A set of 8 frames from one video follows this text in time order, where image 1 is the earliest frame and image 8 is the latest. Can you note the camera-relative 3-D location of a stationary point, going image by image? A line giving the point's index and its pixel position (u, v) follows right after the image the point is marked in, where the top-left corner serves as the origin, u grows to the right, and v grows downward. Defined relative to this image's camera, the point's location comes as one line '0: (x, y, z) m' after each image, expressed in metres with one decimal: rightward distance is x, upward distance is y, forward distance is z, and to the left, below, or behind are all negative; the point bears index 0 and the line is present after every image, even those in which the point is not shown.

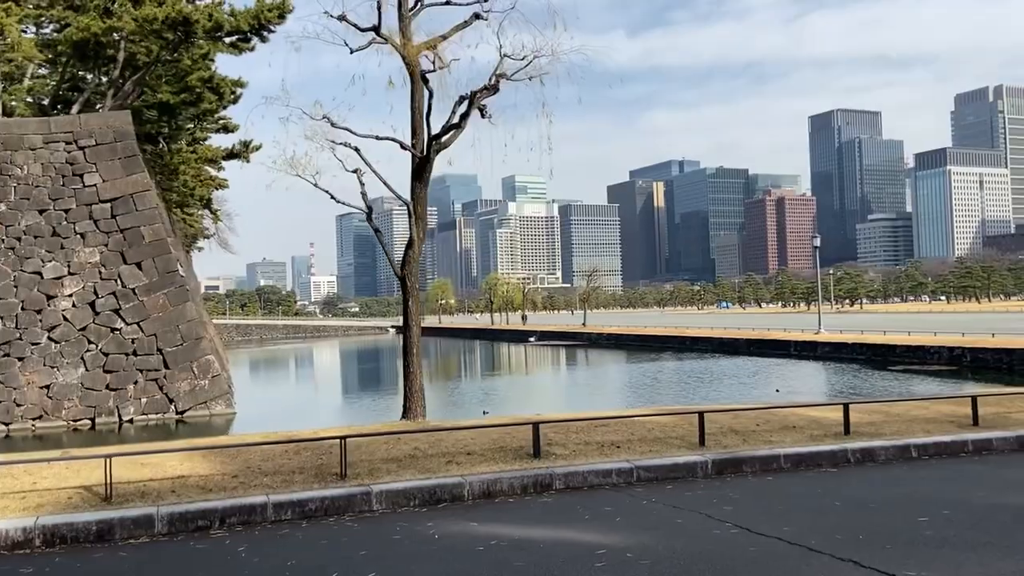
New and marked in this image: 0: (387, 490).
0: (-0.9, -1.4, +5.2) m
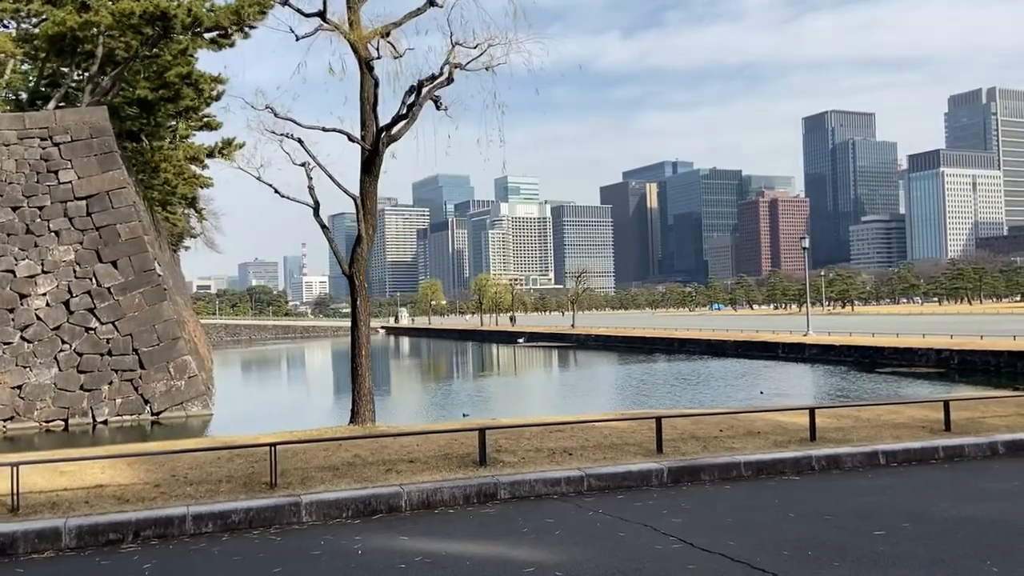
0: (-1.3, -1.4, +4.9) m
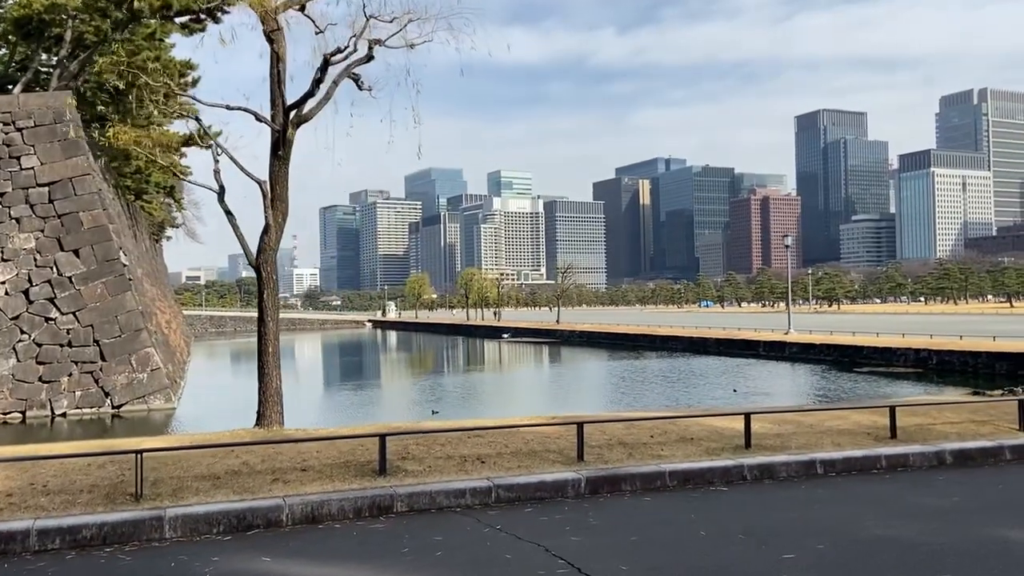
0: (-2.0, -1.4, +4.5) m
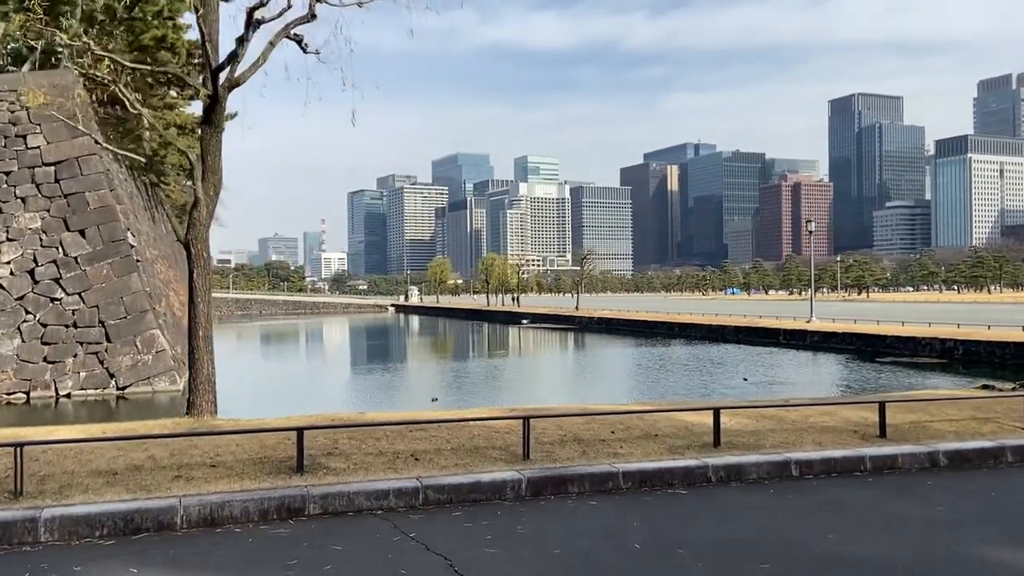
0: (-2.5, -1.3, +4.1) m
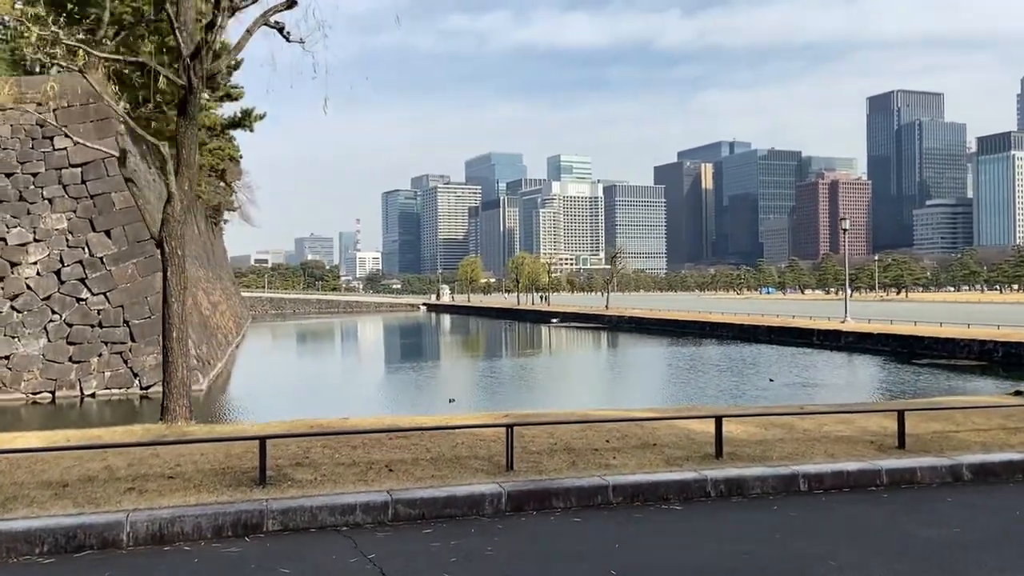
0: (-2.6, -1.3, +3.9) m
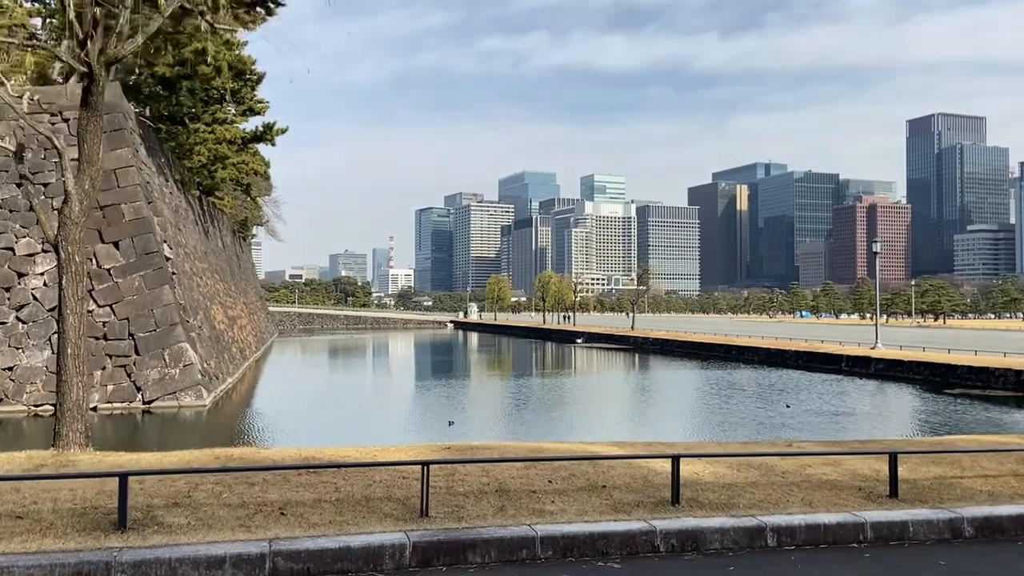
0: (-3.2, -1.3, +3.3) m
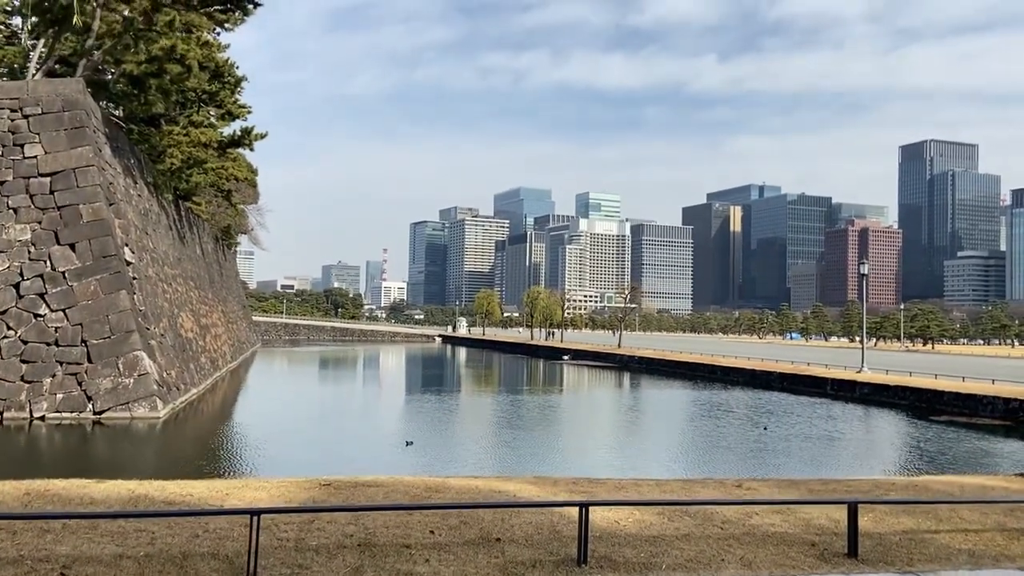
0: (-3.9, -1.2, +2.3) m
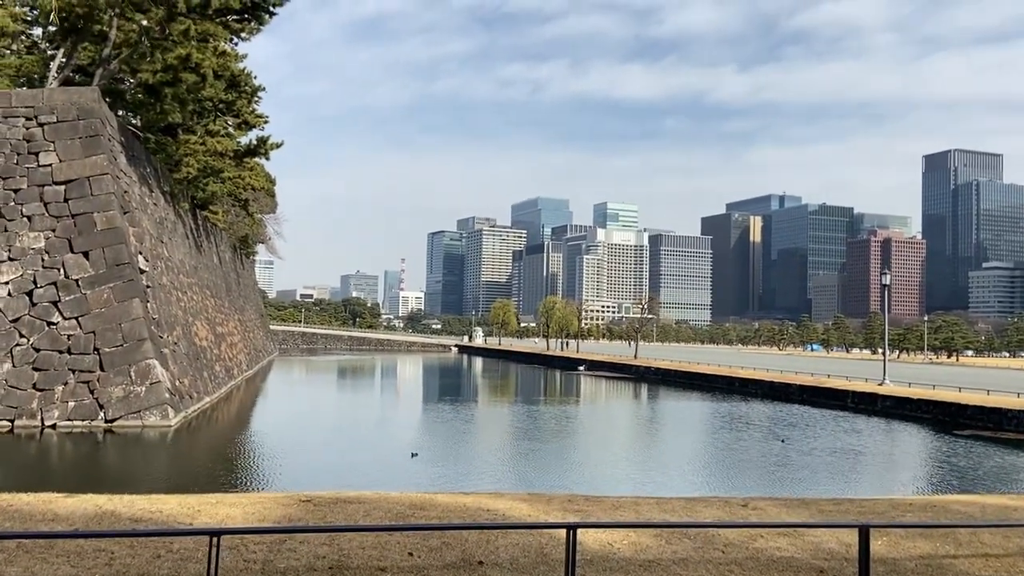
0: (-4.0, -1.2, +2.2) m
